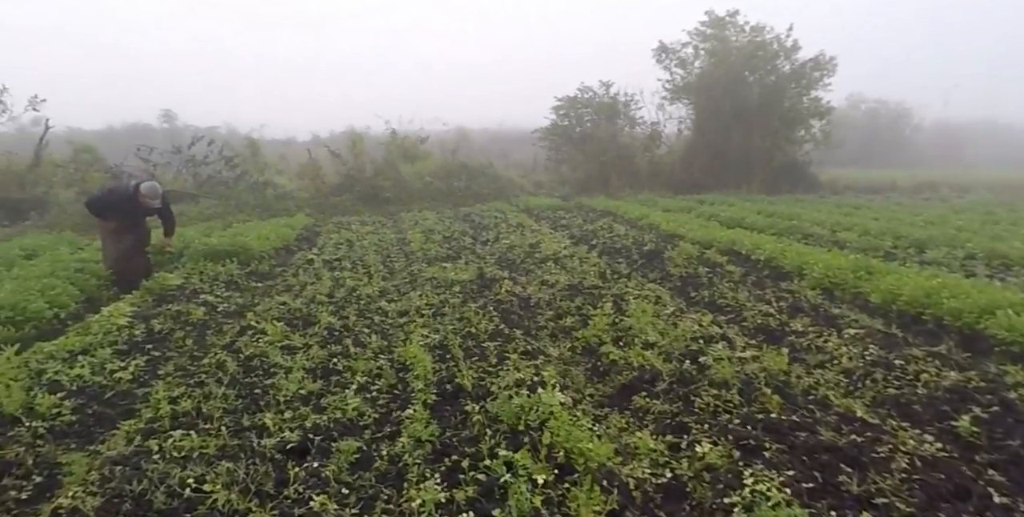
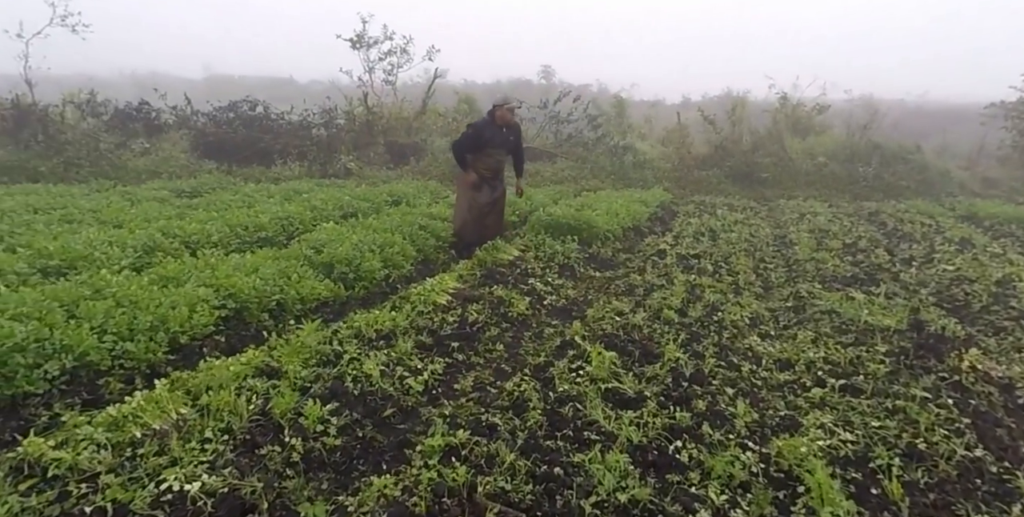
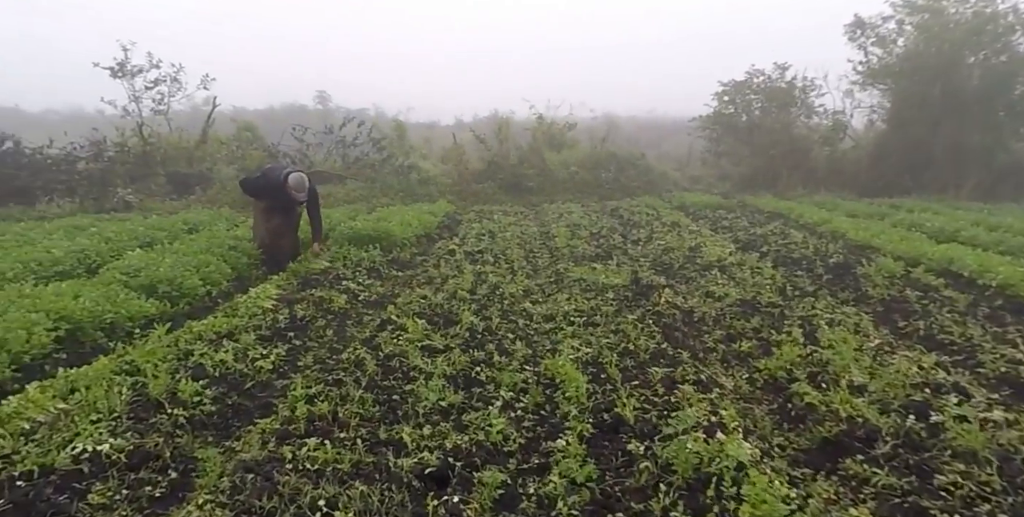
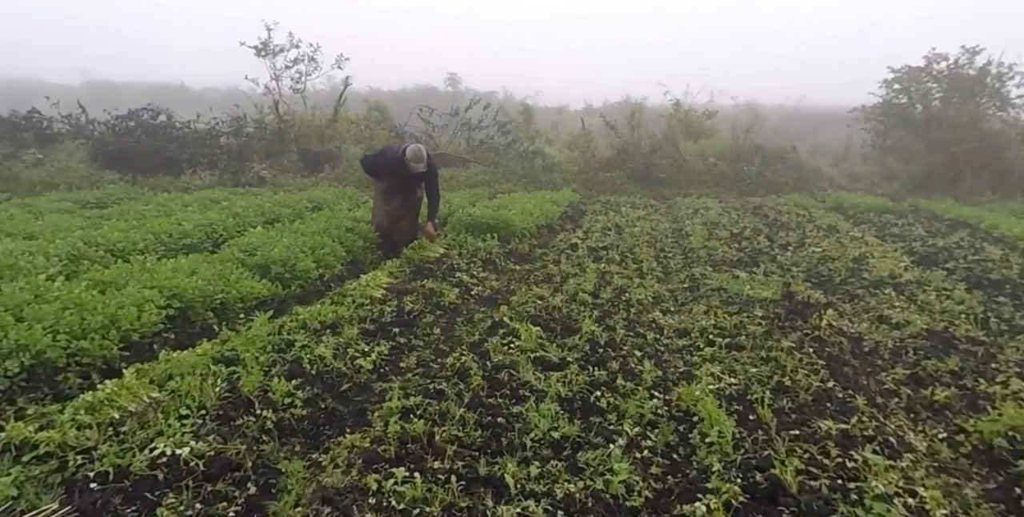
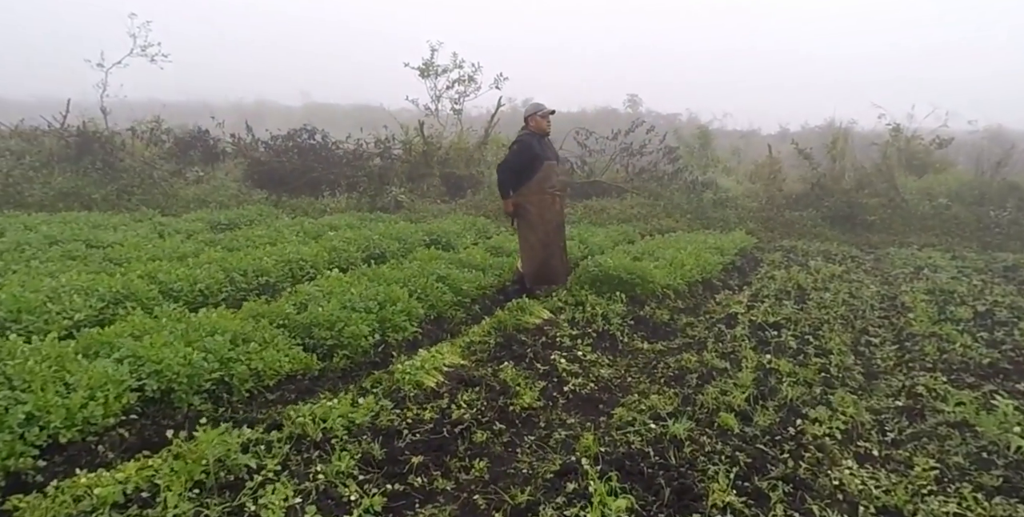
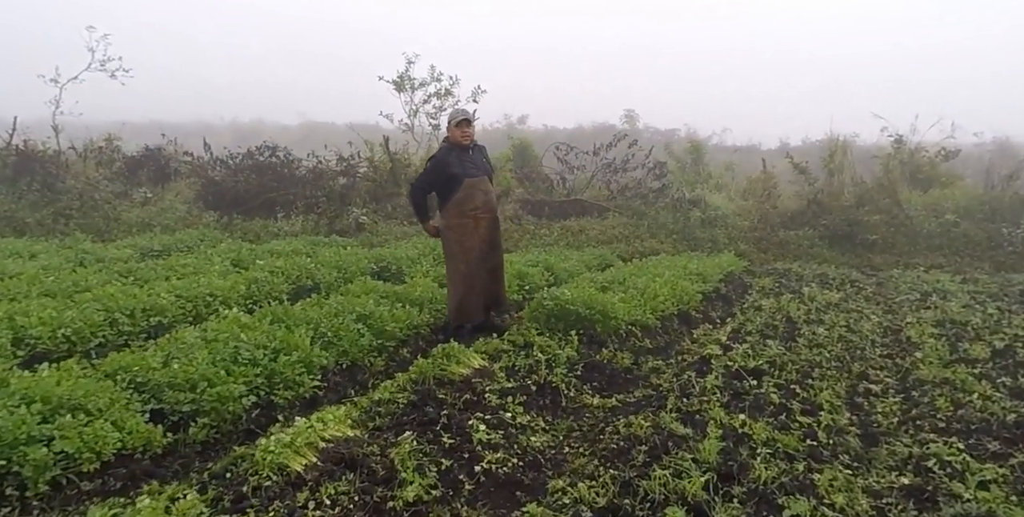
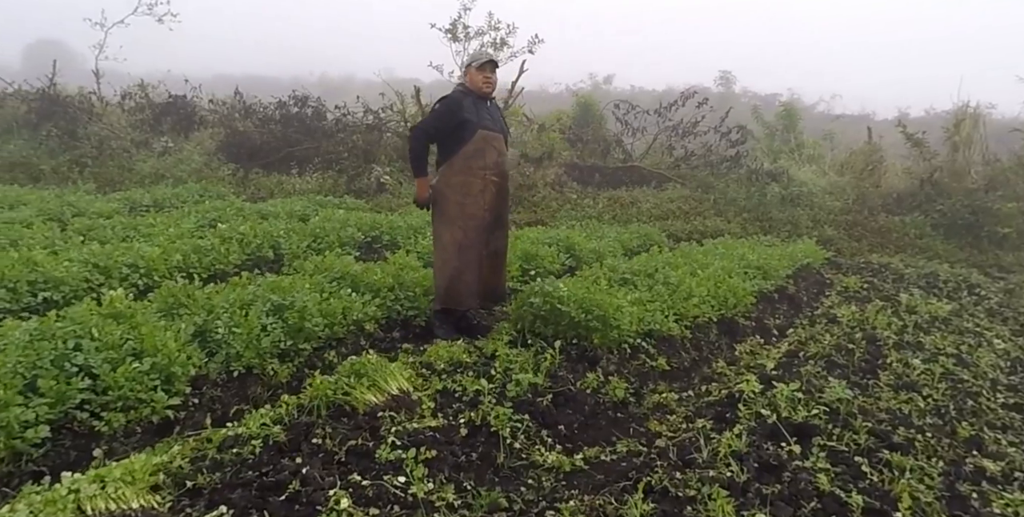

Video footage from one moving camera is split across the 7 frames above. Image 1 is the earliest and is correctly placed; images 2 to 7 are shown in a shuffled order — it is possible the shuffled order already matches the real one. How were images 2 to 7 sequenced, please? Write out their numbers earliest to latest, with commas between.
3, 4, 2, 5, 6, 7
